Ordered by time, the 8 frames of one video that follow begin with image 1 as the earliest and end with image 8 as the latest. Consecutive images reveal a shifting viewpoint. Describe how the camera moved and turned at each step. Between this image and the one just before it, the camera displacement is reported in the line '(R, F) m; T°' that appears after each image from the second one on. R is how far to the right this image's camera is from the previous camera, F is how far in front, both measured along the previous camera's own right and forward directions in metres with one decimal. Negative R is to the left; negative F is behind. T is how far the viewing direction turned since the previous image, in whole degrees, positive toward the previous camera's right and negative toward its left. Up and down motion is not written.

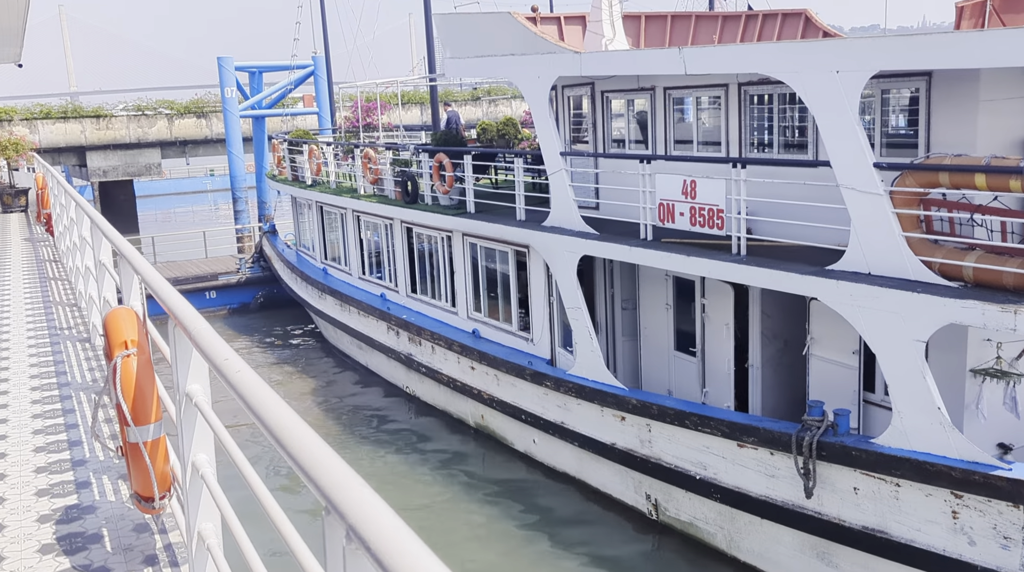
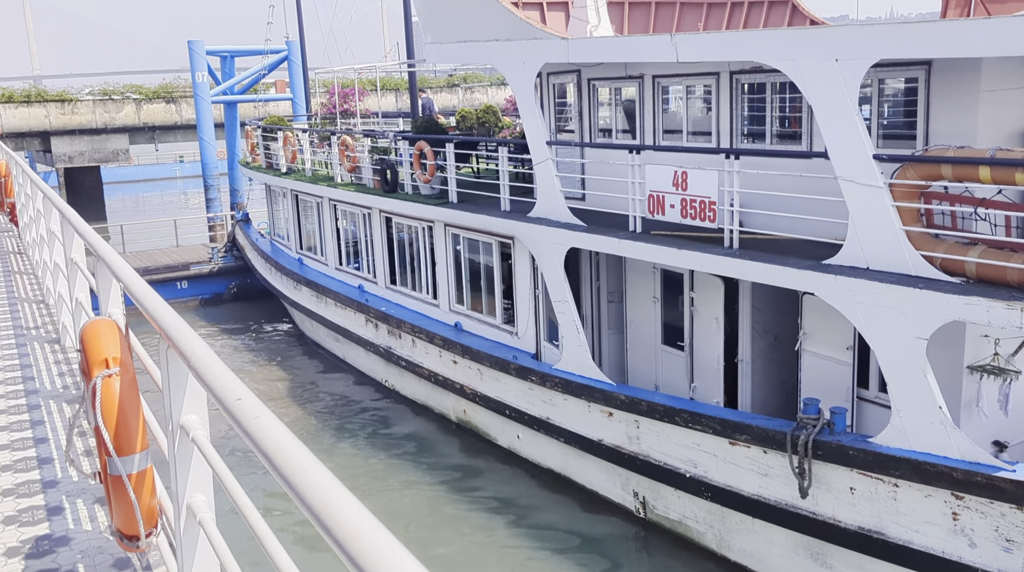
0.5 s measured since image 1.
(-0.1, +0.2) m; +2°
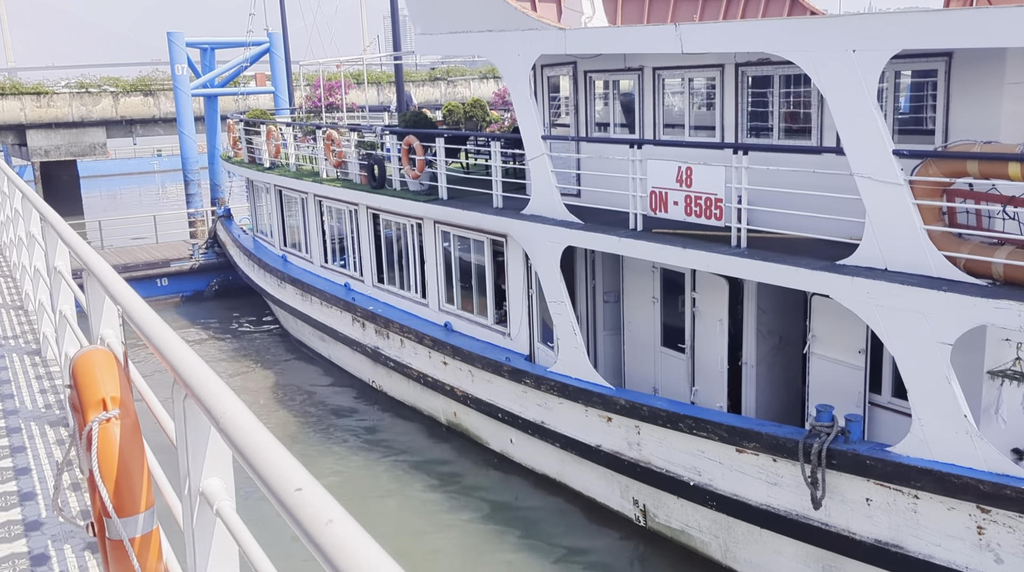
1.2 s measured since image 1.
(-0.1, +0.3) m; +1°
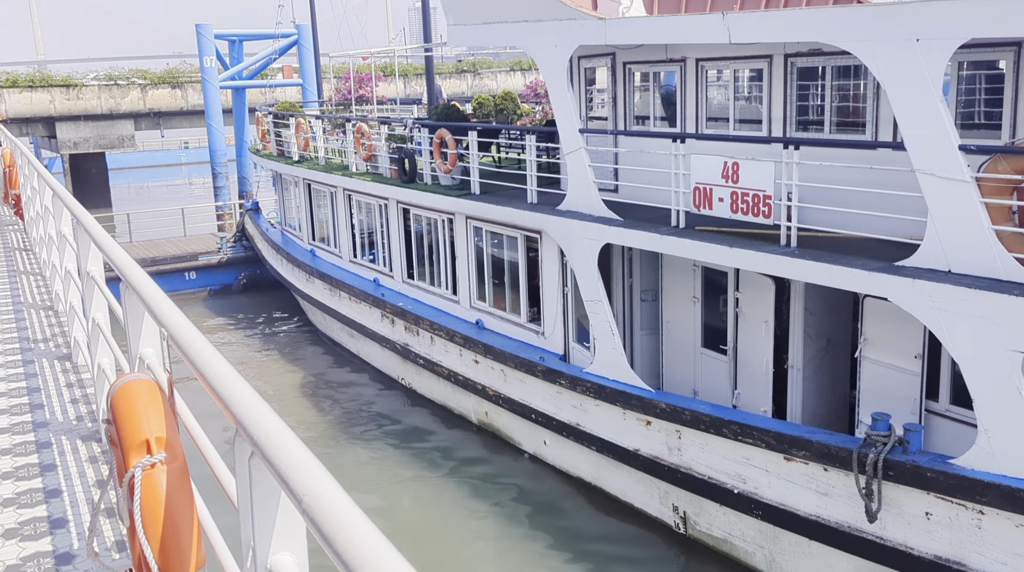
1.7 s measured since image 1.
(-0.1, +0.3) m; -1°
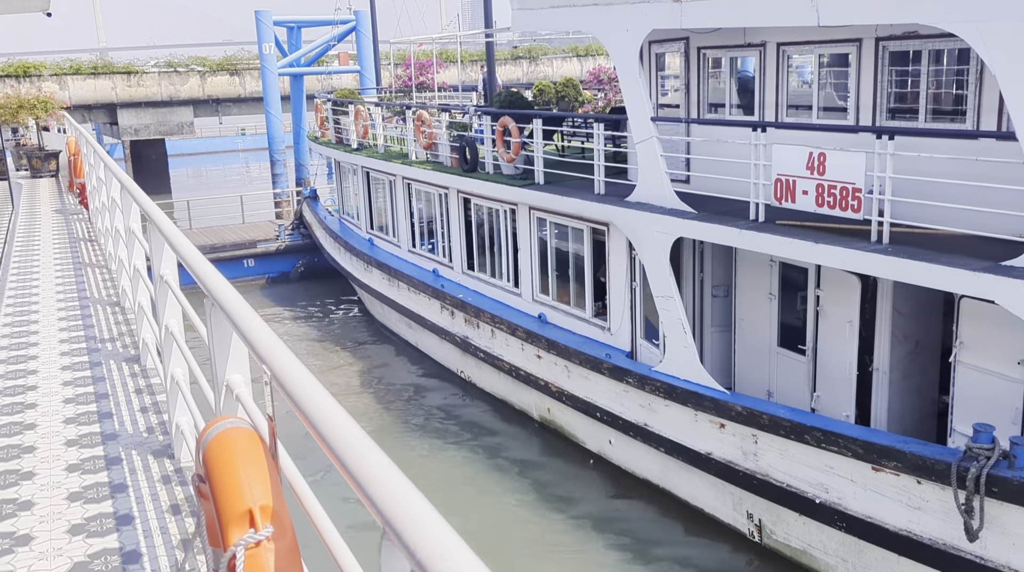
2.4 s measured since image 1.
(-0.1, +0.3) m; -3°
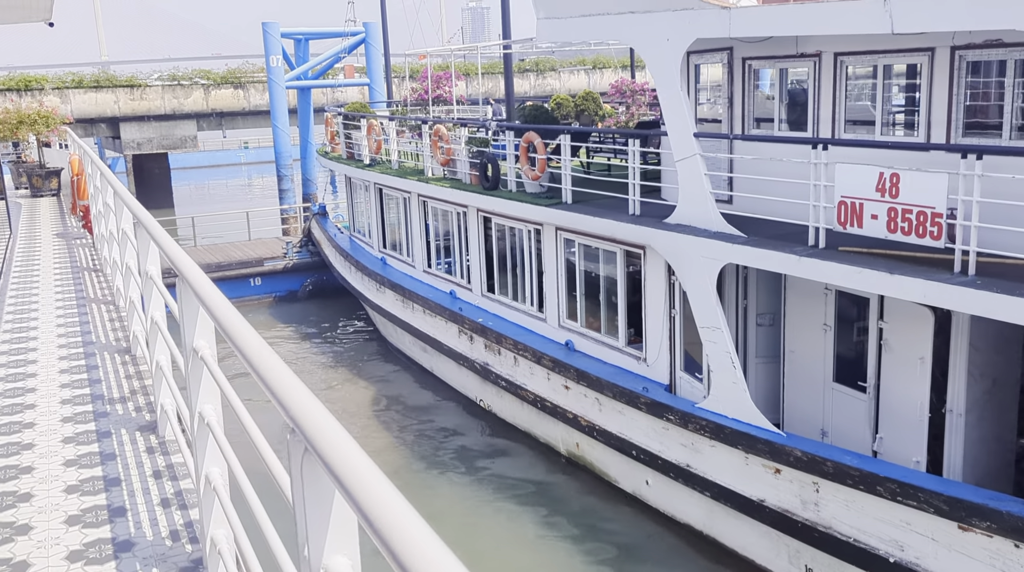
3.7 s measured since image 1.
(-0.2, +0.7) m; 0°
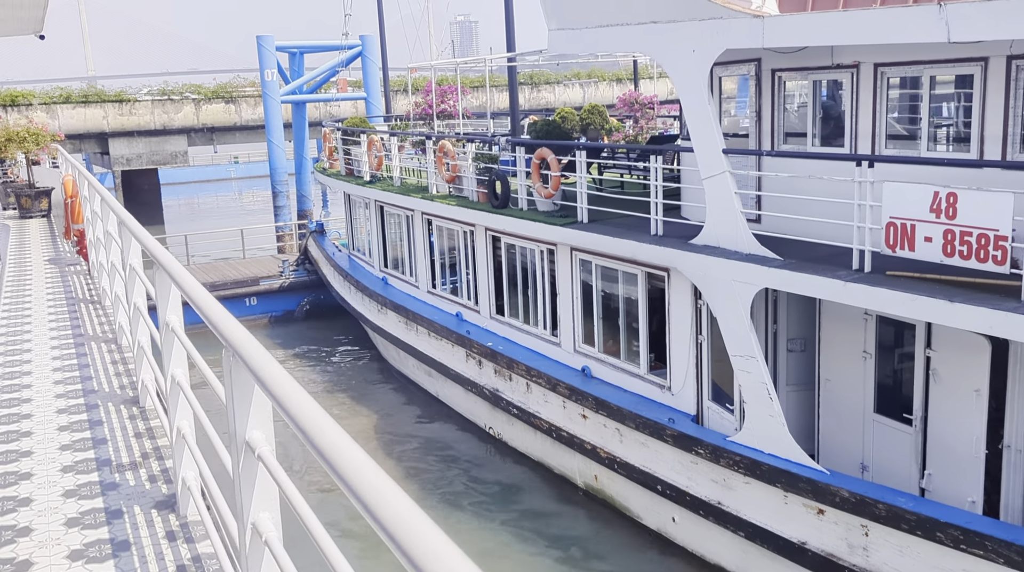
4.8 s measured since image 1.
(-0.2, +0.5) m; +1°
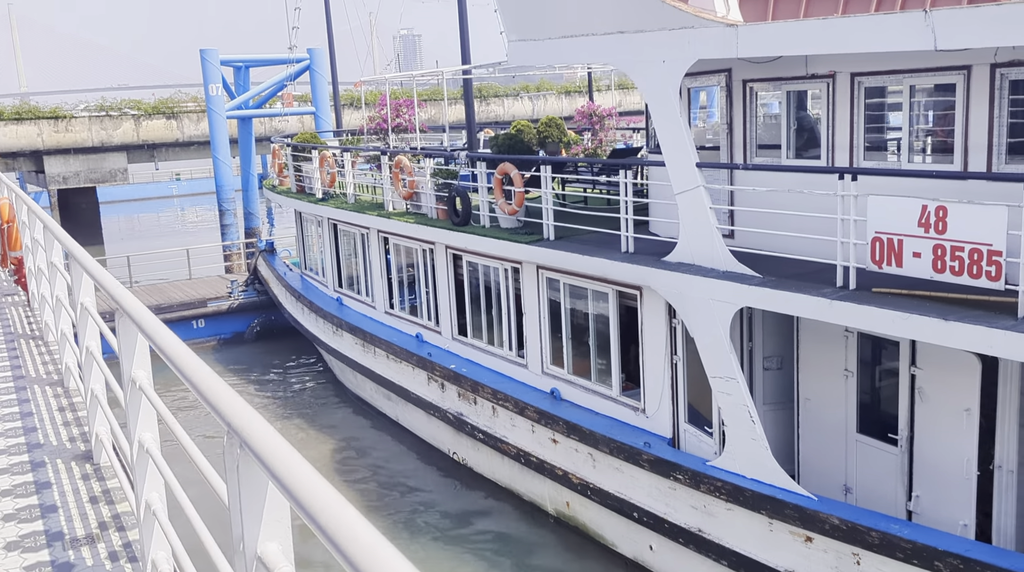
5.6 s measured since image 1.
(-0.1, +0.3) m; +3°
